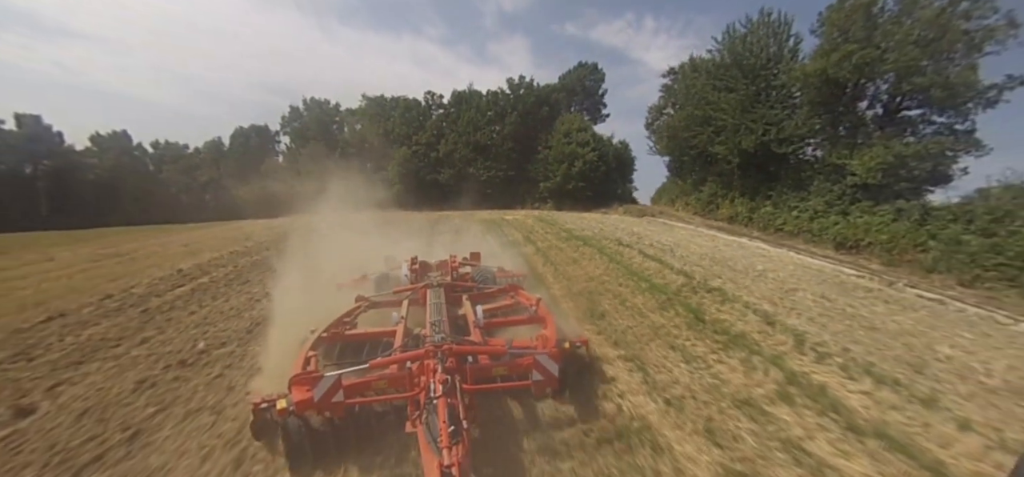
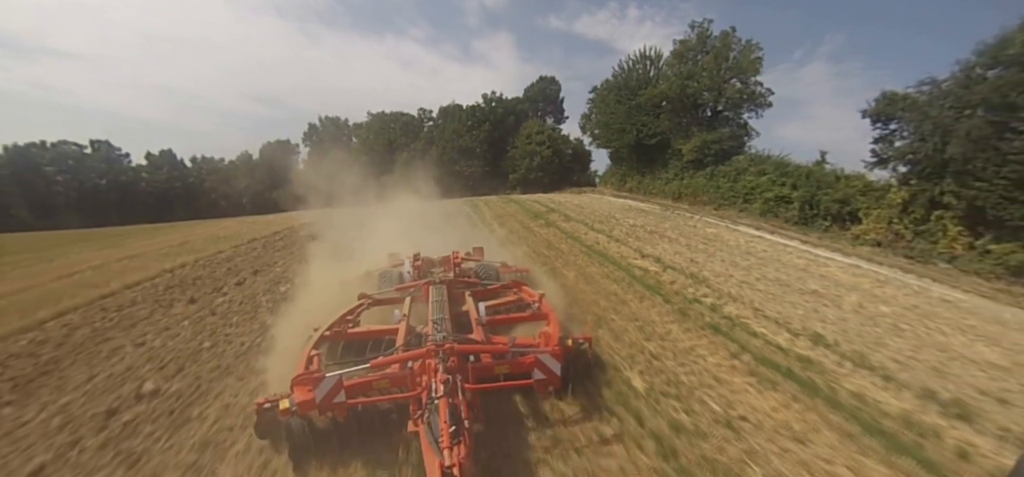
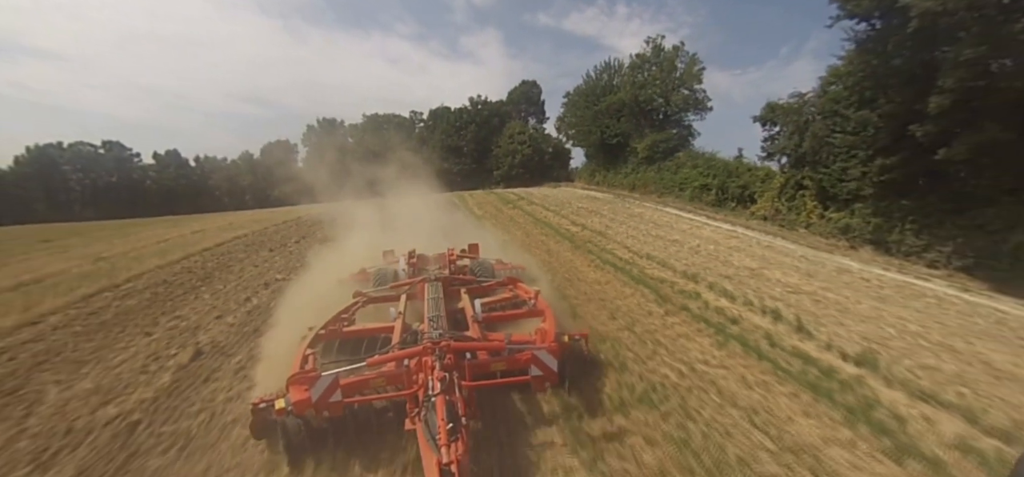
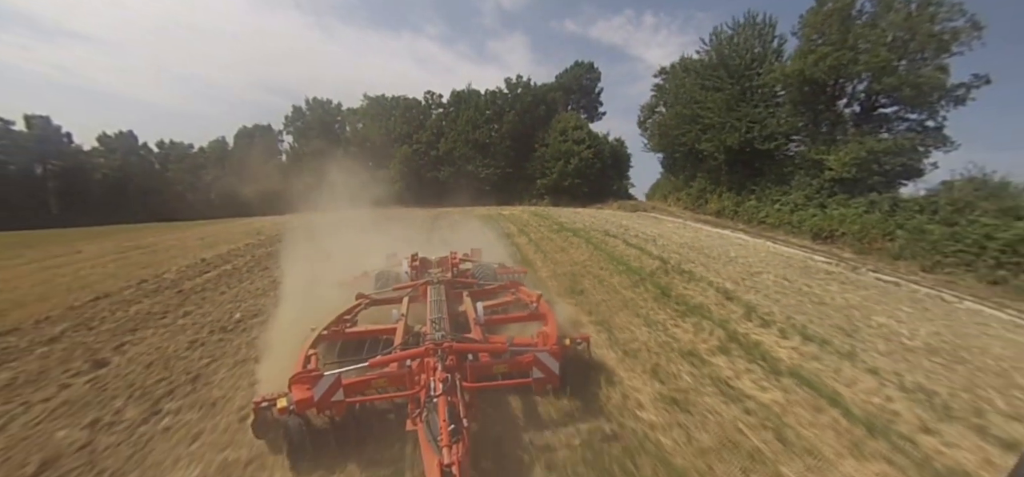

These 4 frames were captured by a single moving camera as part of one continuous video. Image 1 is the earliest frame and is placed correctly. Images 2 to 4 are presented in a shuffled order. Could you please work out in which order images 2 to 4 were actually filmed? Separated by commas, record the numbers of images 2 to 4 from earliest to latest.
4, 2, 3
